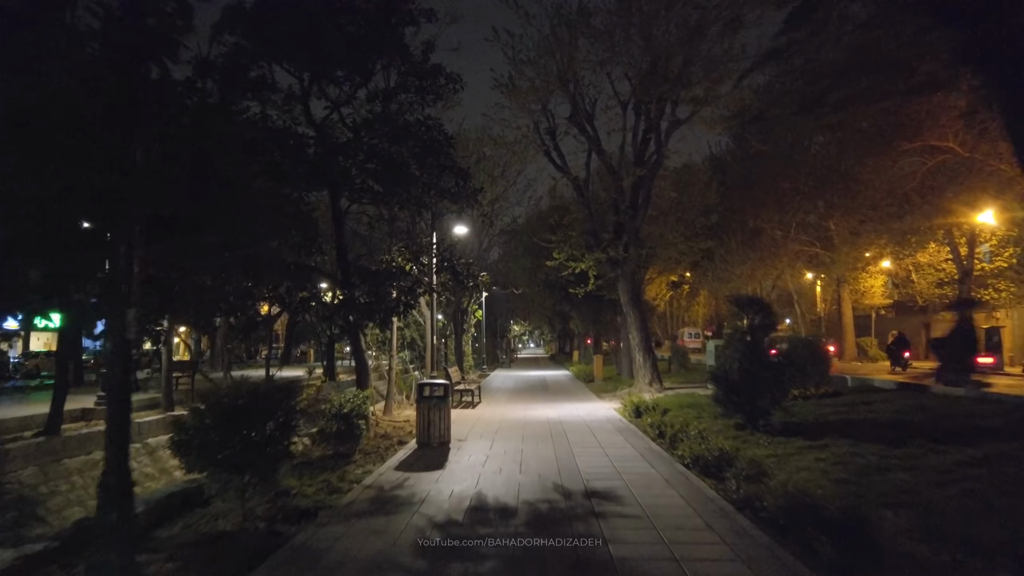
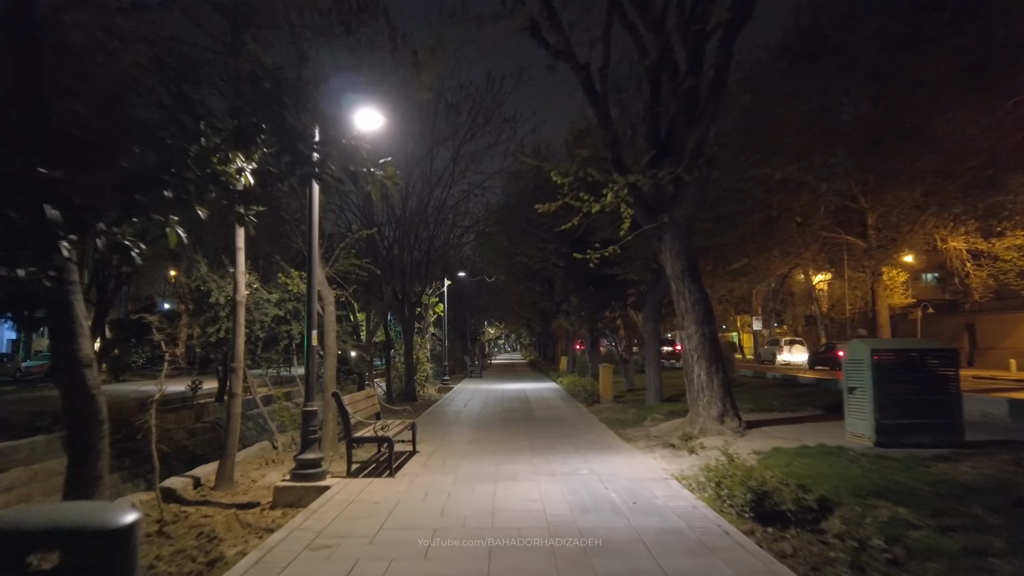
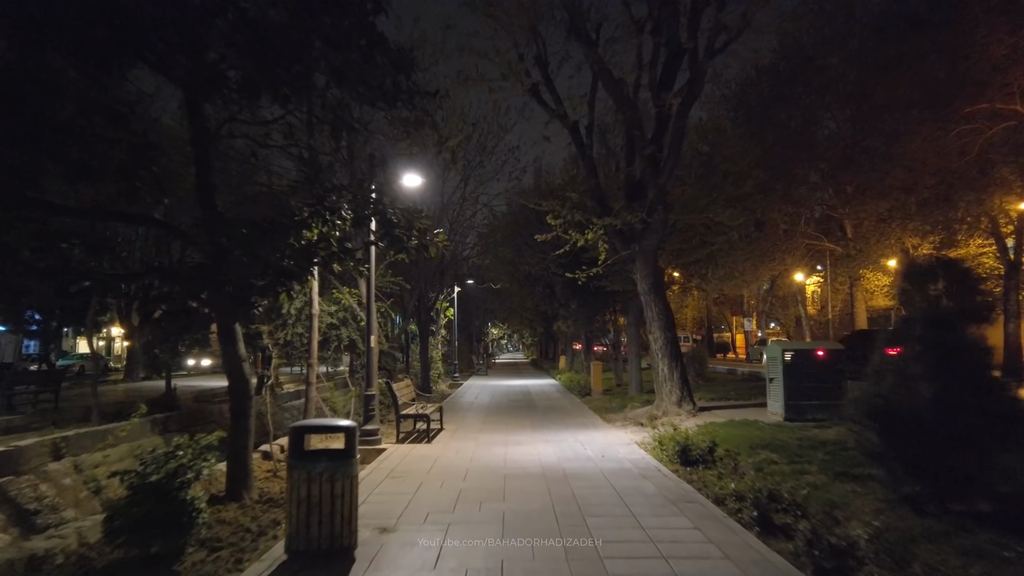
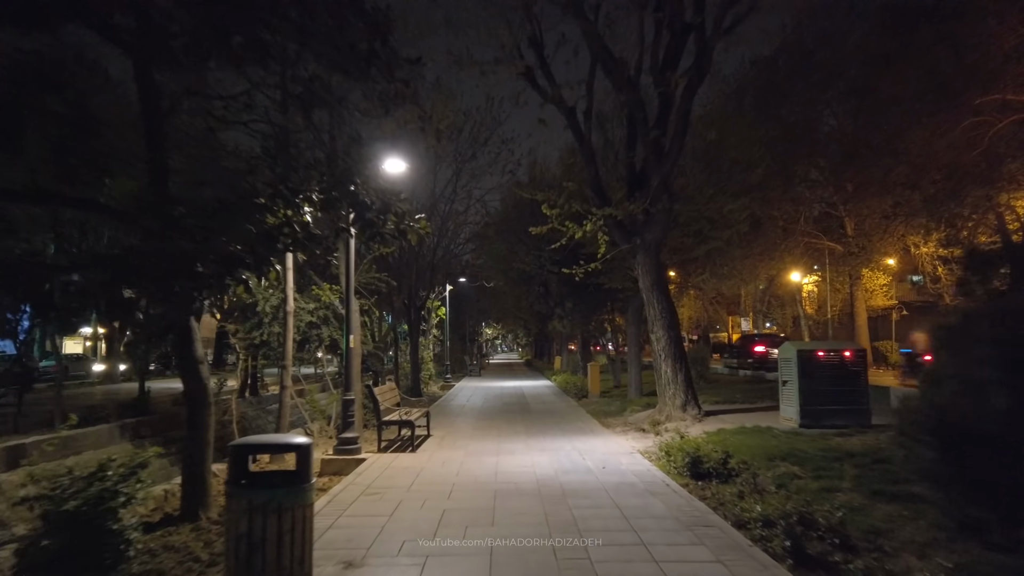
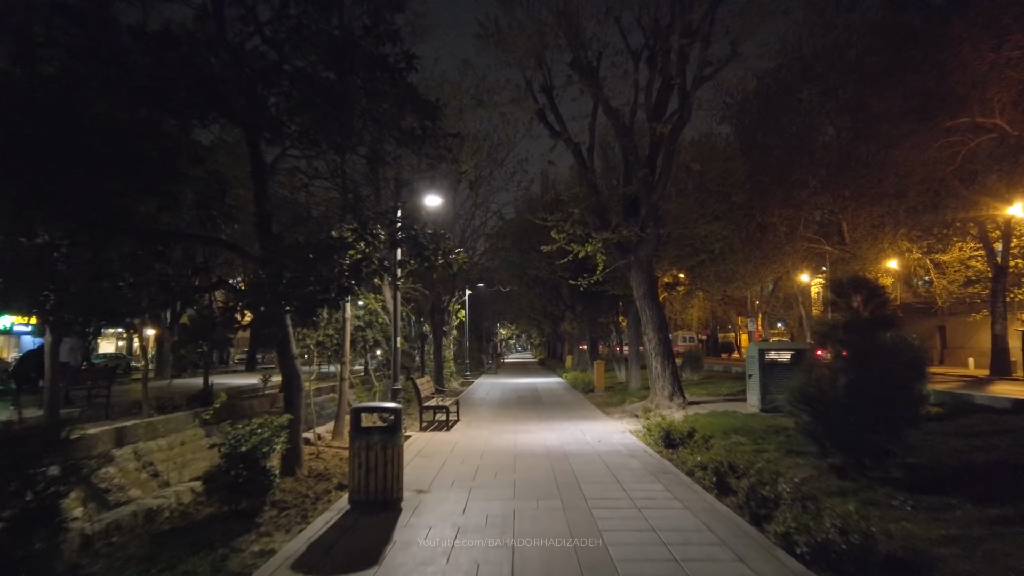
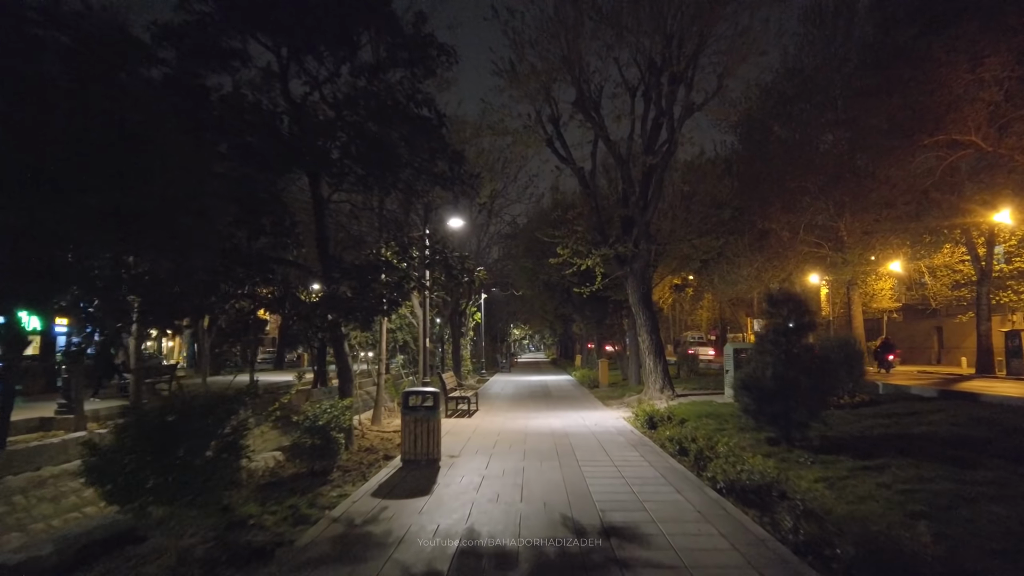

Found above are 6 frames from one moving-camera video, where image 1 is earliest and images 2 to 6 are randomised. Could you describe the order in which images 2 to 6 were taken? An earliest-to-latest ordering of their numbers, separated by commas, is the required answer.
6, 5, 3, 4, 2
